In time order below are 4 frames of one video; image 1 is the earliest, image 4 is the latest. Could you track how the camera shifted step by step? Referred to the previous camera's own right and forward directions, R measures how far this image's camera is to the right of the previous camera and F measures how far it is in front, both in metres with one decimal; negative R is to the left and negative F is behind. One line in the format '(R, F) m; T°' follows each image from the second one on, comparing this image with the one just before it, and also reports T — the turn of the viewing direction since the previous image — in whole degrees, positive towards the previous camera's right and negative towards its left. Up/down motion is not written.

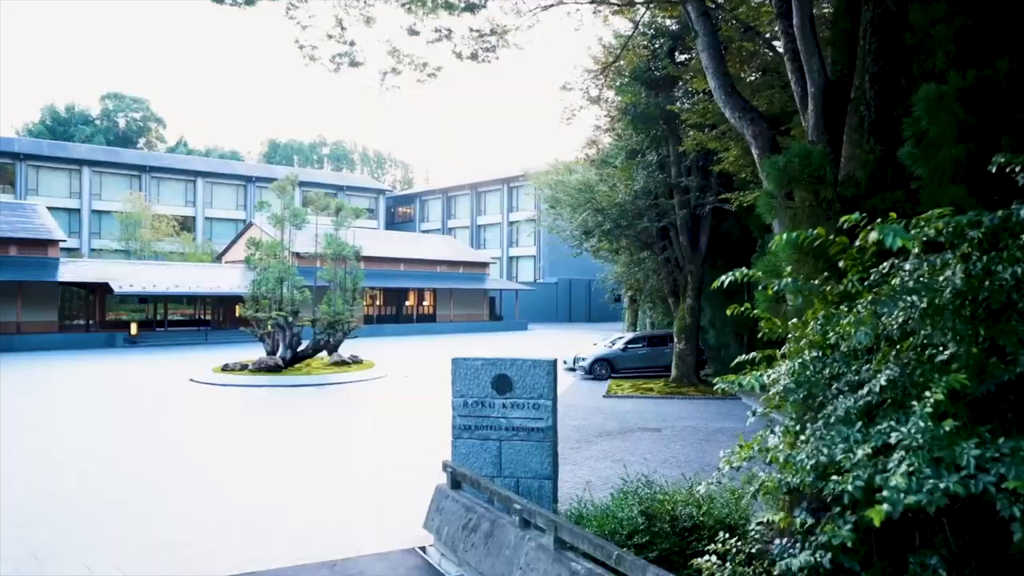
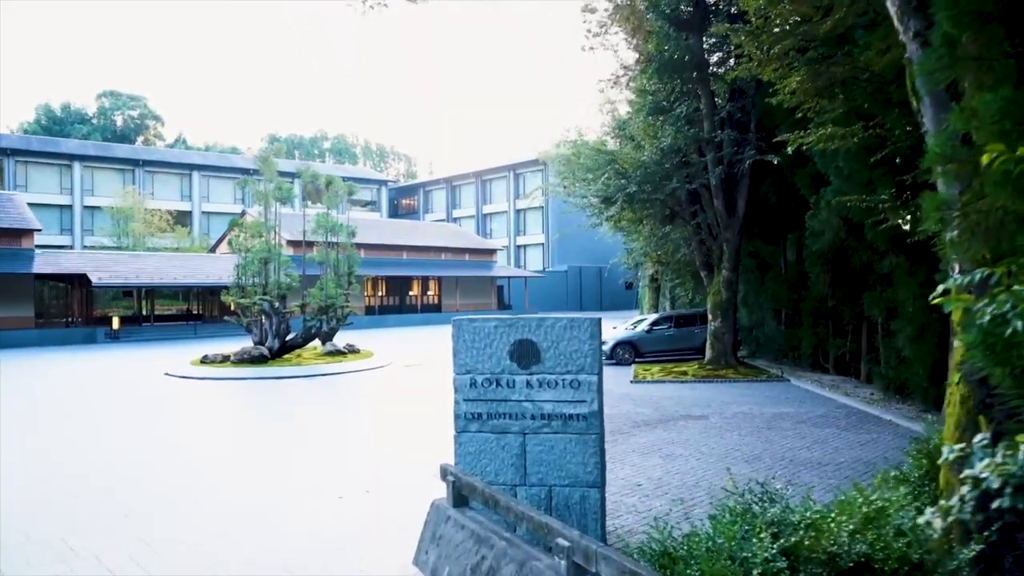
(-0.1, +2.1) m; -1°
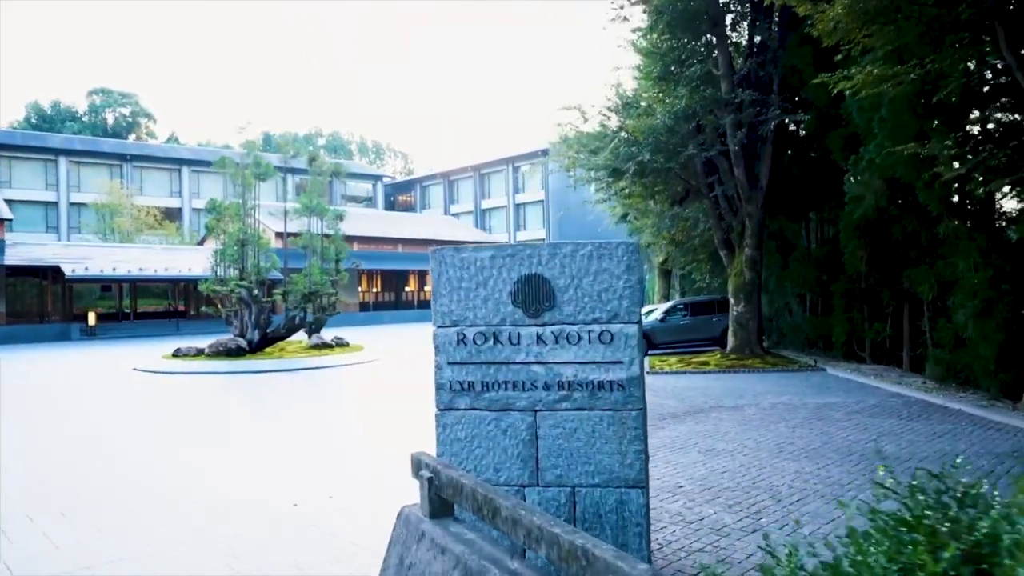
(0.0, +1.5) m; 0°
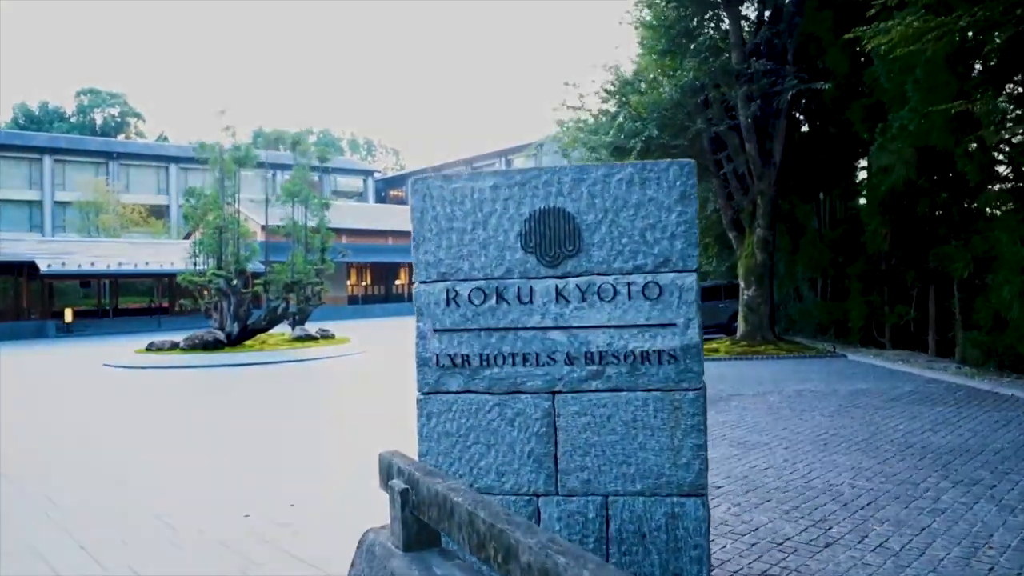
(-0.1, +0.9) m; 0°
